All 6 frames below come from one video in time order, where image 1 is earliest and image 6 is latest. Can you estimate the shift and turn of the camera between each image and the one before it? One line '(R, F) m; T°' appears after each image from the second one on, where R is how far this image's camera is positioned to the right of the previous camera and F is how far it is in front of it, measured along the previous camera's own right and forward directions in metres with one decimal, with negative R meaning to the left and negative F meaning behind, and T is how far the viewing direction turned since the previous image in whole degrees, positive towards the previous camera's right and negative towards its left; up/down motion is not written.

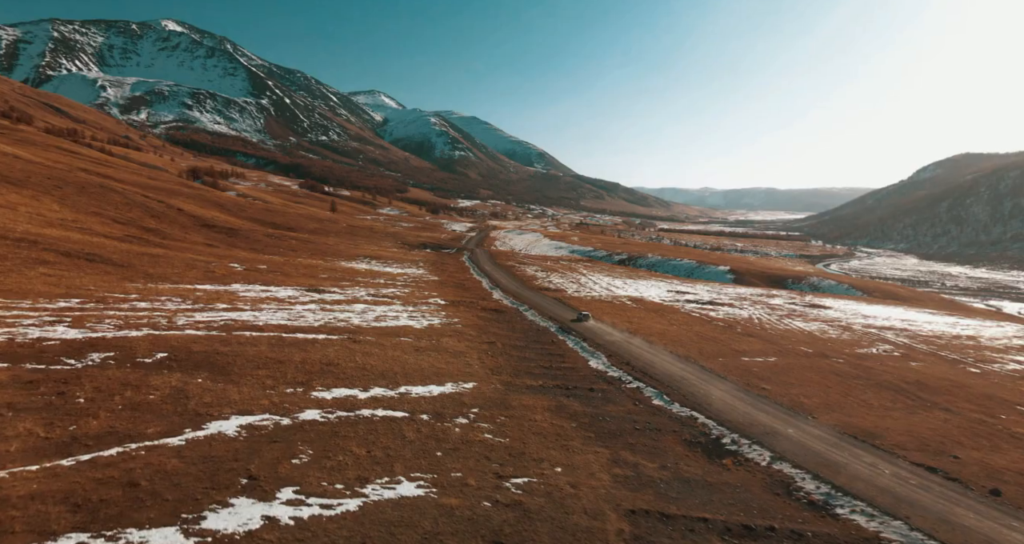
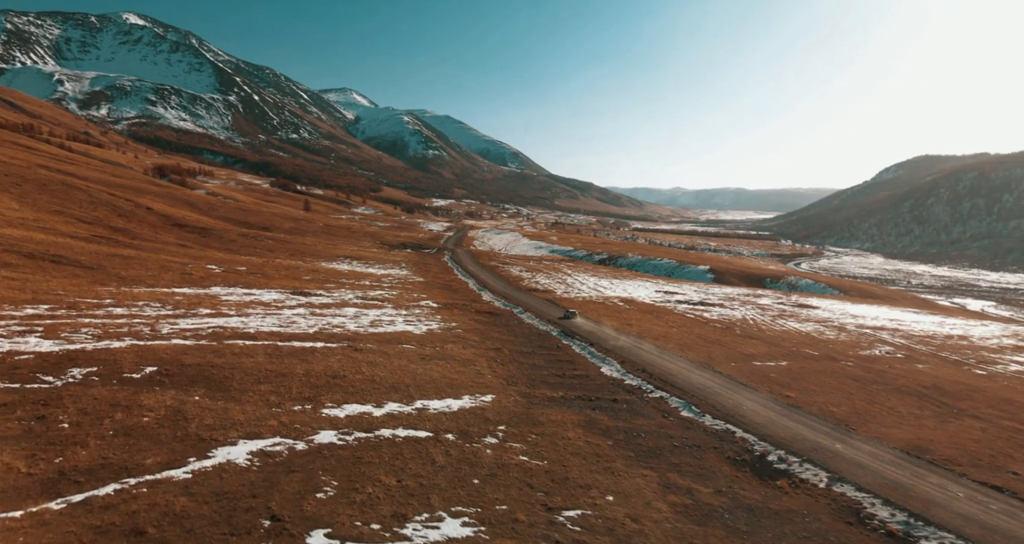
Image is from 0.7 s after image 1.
(-1.5, +1.3) m; +2°
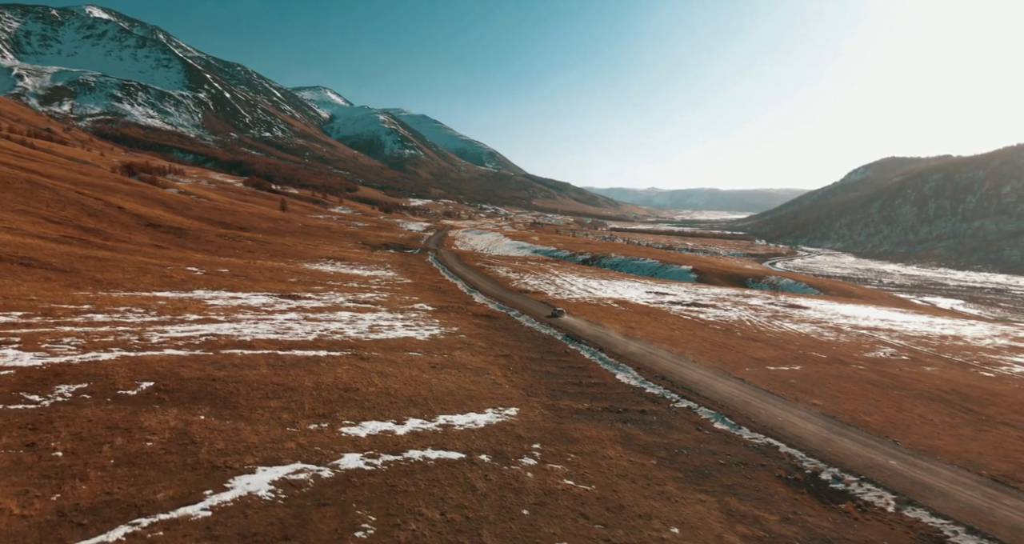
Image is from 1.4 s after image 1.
(-1.4, +1.1) m; +2°
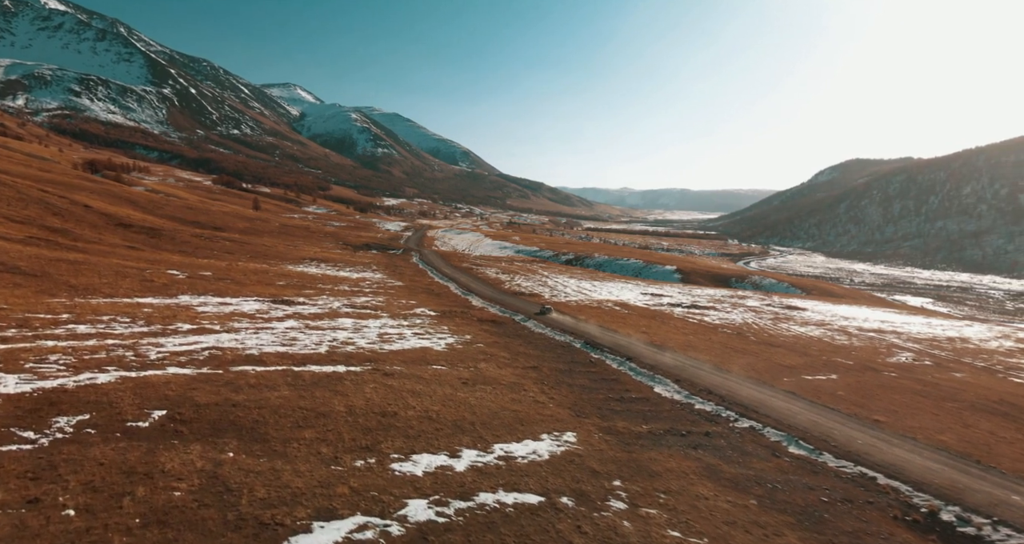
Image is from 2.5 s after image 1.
(-2.3, +1.9) m; +2°
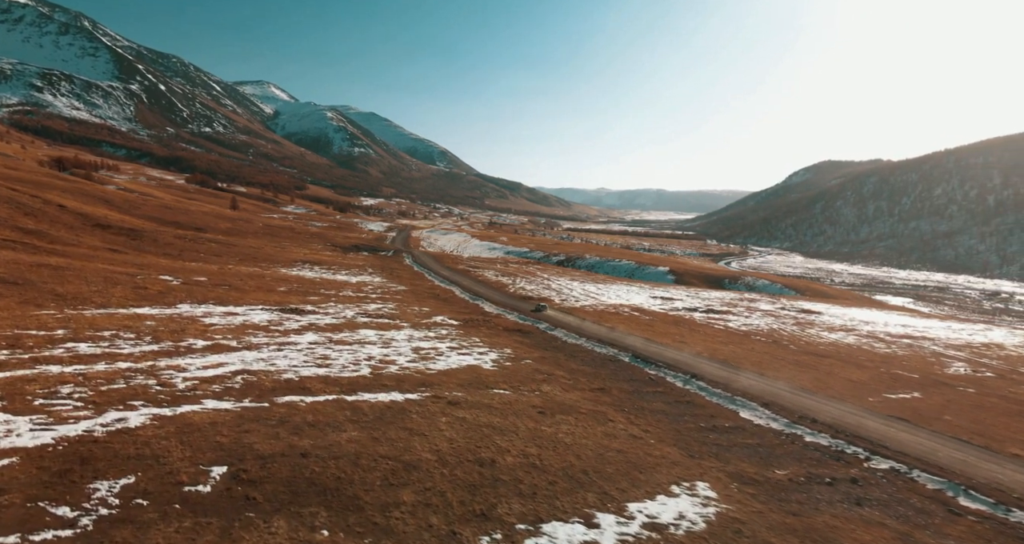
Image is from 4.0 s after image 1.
(-3.4, +2.7) m; +2°
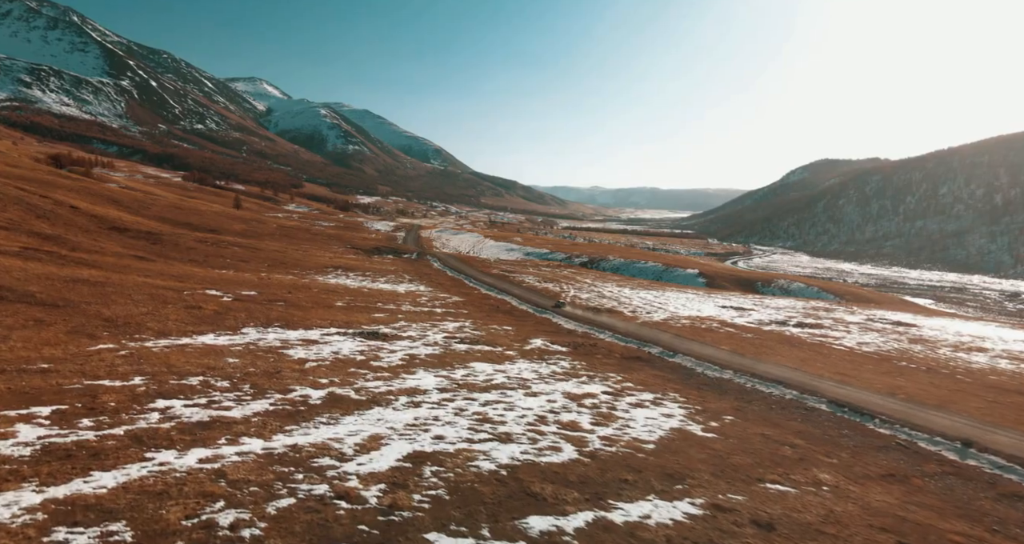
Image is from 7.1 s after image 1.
(-7.8, +6.0) m; -1°
